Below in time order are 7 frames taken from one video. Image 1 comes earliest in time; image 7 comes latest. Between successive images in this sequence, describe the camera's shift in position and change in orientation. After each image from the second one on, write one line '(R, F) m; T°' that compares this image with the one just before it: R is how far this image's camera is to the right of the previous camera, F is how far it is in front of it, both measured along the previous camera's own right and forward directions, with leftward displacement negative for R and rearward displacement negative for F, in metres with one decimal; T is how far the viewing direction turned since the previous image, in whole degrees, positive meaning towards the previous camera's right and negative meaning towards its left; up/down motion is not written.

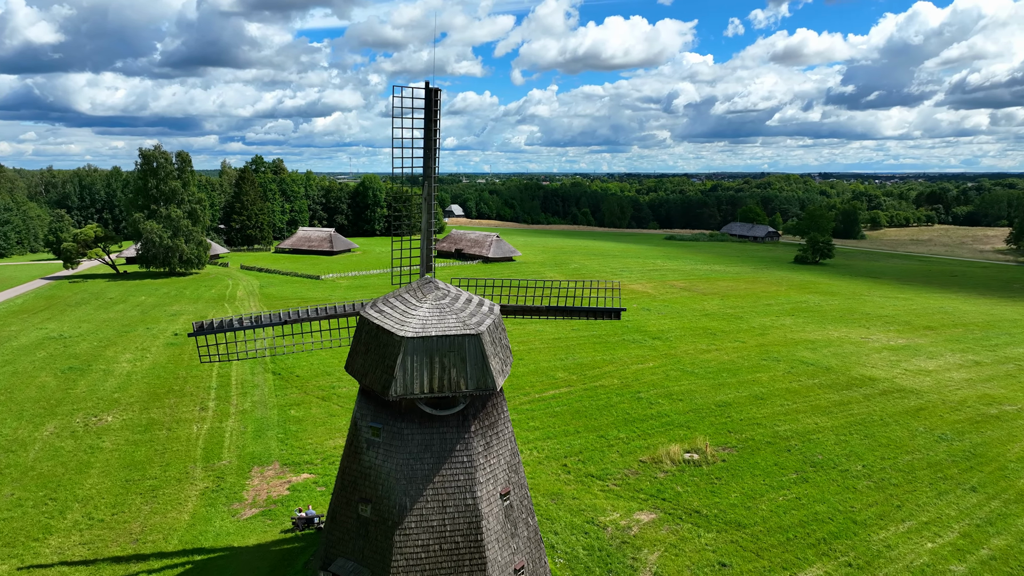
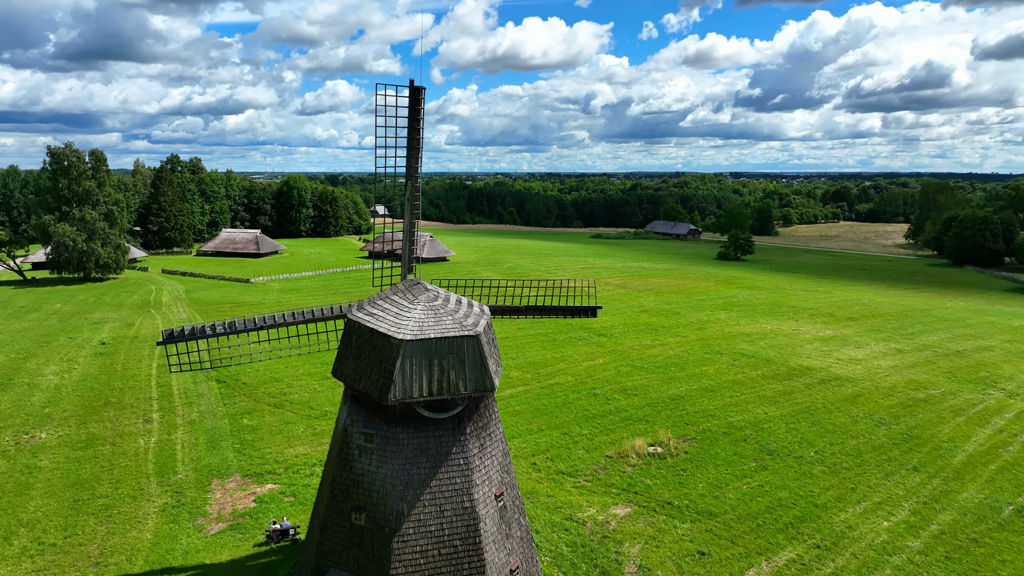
(-1.0, +0.1) m; +6°
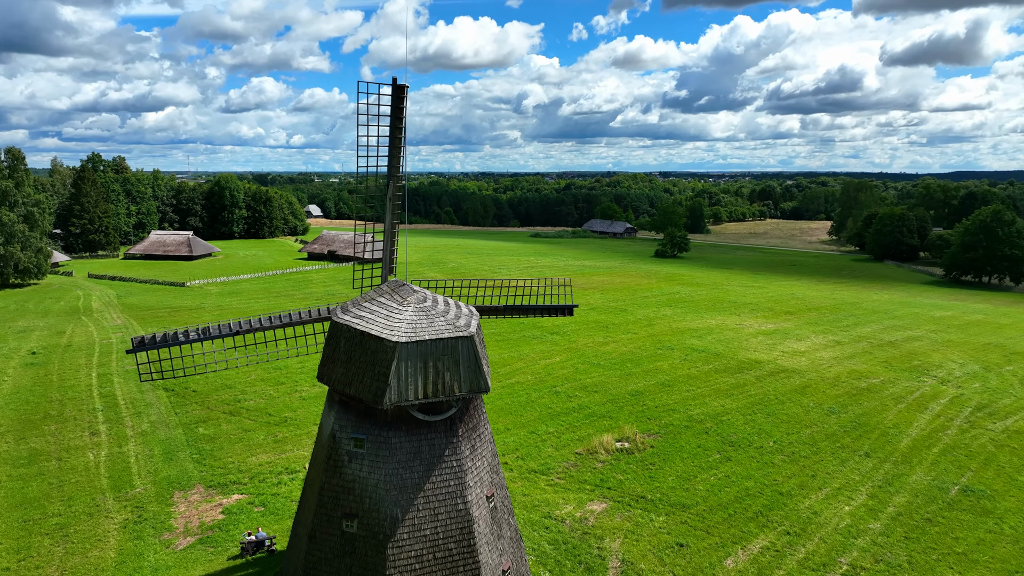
(-0.8, +0.1) m; +5°
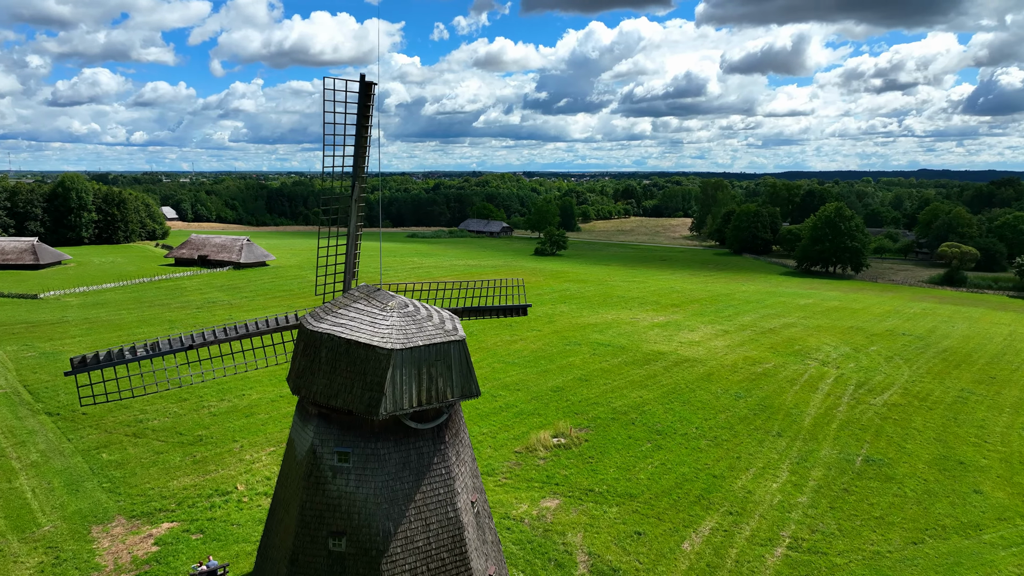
(-1.6, +0.2) m; +10°
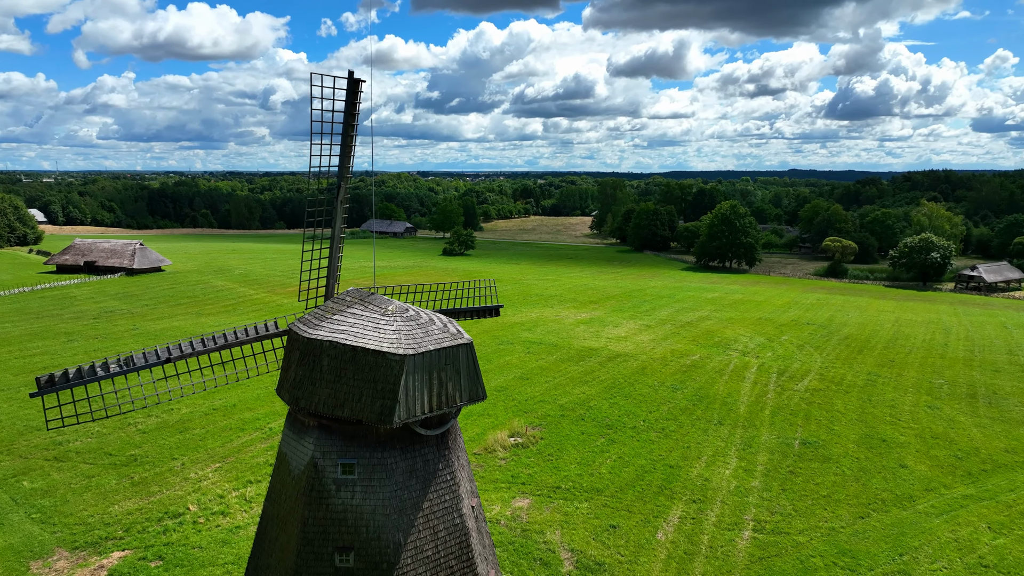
(-1.4, +0.2) m; +8°
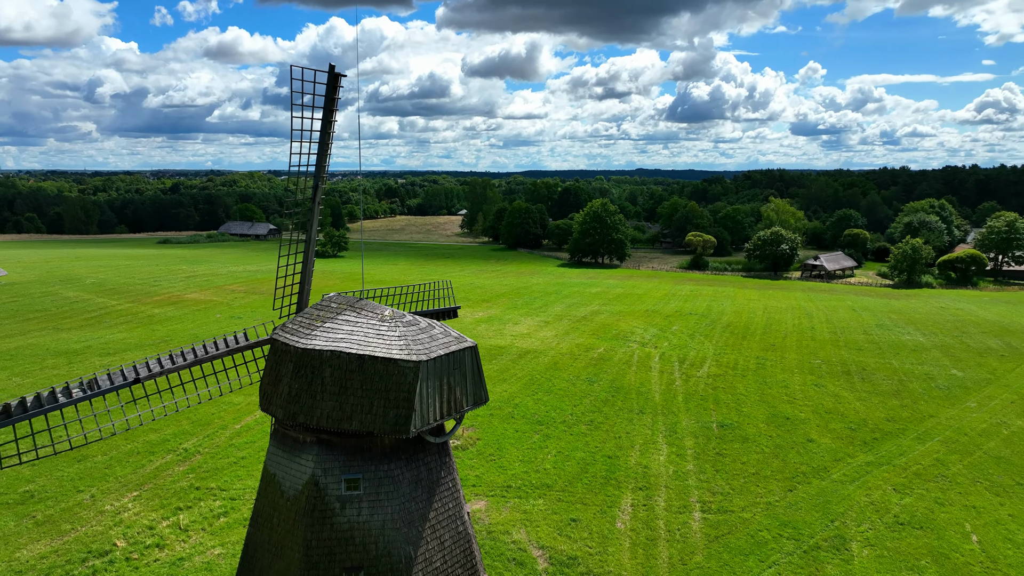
(-1.8, +0.3) m; +11°
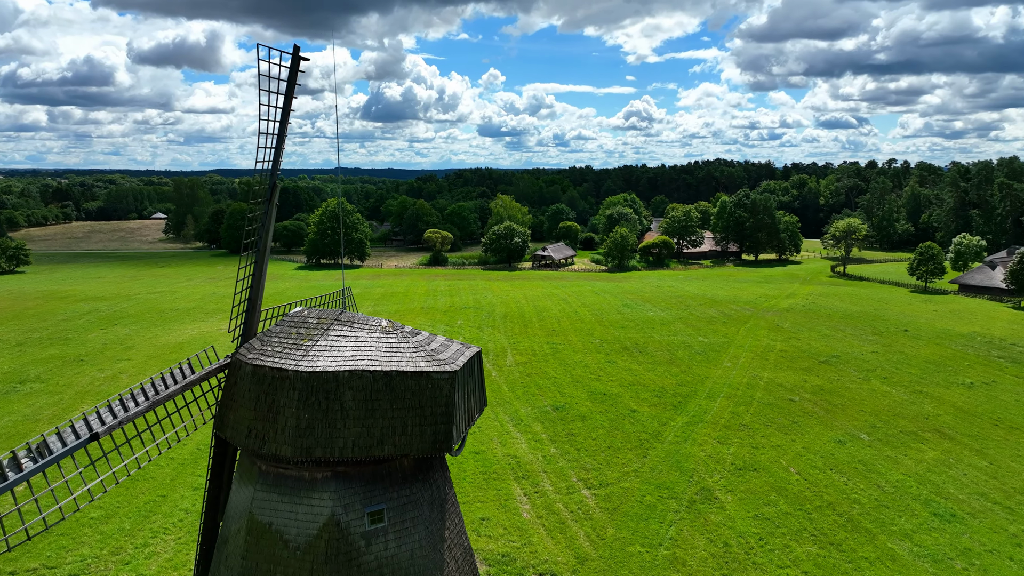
(-3.5, +0.9) m; +23°
